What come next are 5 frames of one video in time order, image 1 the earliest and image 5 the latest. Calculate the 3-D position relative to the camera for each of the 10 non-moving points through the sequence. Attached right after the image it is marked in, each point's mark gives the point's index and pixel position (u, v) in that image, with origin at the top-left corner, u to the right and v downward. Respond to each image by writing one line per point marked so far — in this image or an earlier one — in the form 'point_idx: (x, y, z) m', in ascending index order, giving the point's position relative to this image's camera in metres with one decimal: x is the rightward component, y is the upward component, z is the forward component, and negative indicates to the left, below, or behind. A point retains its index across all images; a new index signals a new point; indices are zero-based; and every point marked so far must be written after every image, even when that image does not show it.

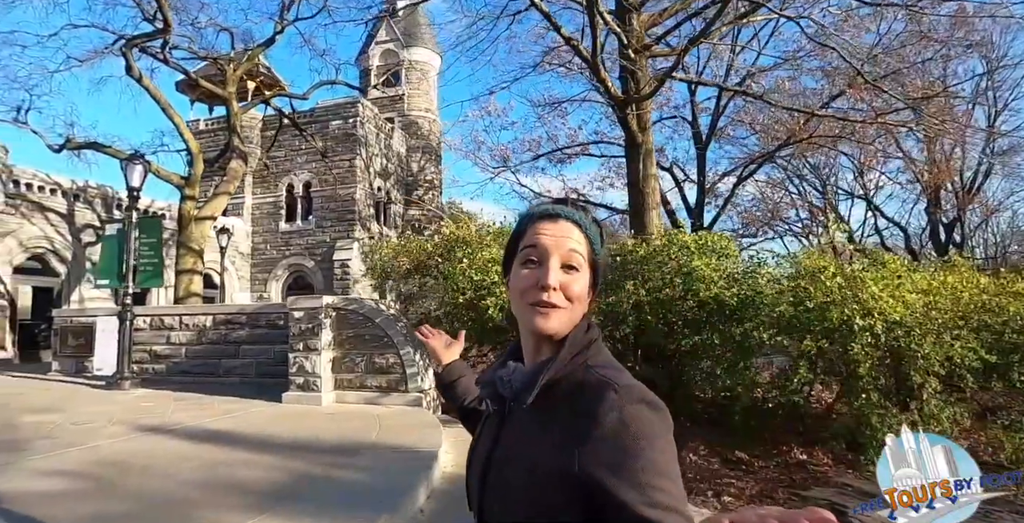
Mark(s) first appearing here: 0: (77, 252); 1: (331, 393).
0: (-11.2, +0.3, +13.9) m
1: (-2.3, -1.7, +7.0) m
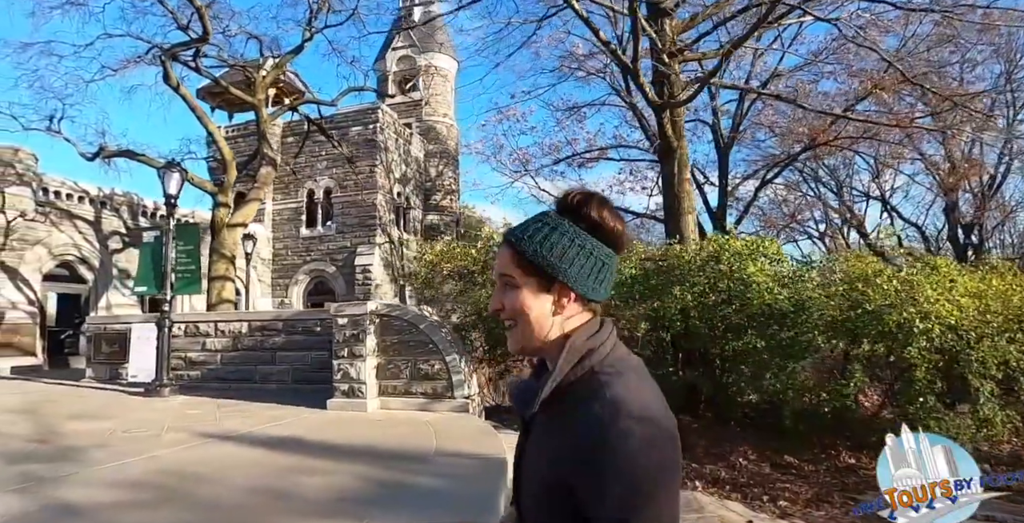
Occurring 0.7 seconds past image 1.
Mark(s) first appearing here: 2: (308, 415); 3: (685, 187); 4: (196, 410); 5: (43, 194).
0: (-10.6, +0.1, +14.0) m
1: (-1.8, -1.8, +7.0) m
2: (-2.5, -1.9, +6.5) m
3: (+3.0, +1.2, +9.2) m
4: (-4.1, -1.9, +7.0) m
5: (-11.2, +1.6, +12.8) m
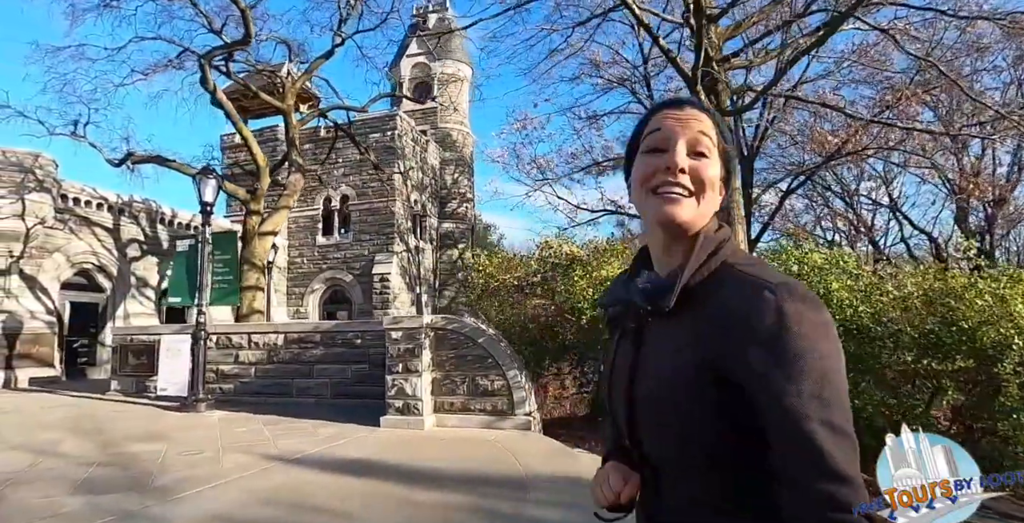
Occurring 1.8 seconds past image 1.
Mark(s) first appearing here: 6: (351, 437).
0: (-9.9, -0.1, +13.7) m
1: (-1.0, -1.9, +6.7) m
2: (-1.7, -2.0, +6.3) m
3: (+3.7, +1.0, +9.0) m
4: (-3.4, -2.1, +6.7) m
5: (-10.5, +1.4, +12.5) m
6: (-1.9, -2.0, +6.2) m
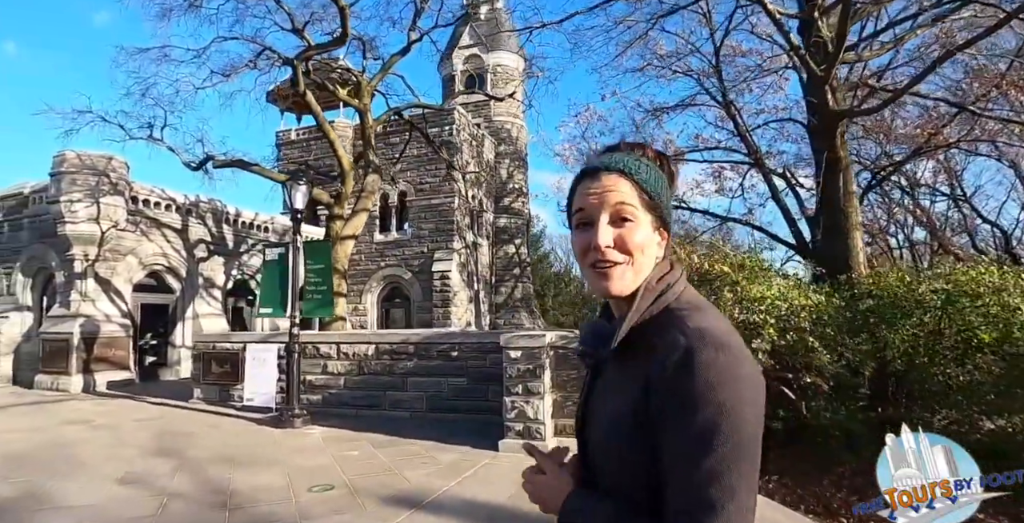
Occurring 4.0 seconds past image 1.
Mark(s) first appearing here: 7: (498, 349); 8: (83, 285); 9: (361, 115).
0: (-8.1, -0.2, +13.6) m
1: (+0.5, -2.1, +6.3) m
2: (-0.2, -2.2, +5.9) m
3: (+5.3, +0.9, +8.4) m
4: (-1.9, -2.3, +6.4) m
5: (-8.8, +1.4, +12.4) m
6: (-0.4, -2.2, +5.8) m
7: (-0.2, -1.3, +7.9) m
8: (-9.3, -0.5, +11.6) m
9: (-3.1, +3.0, +10.9) m
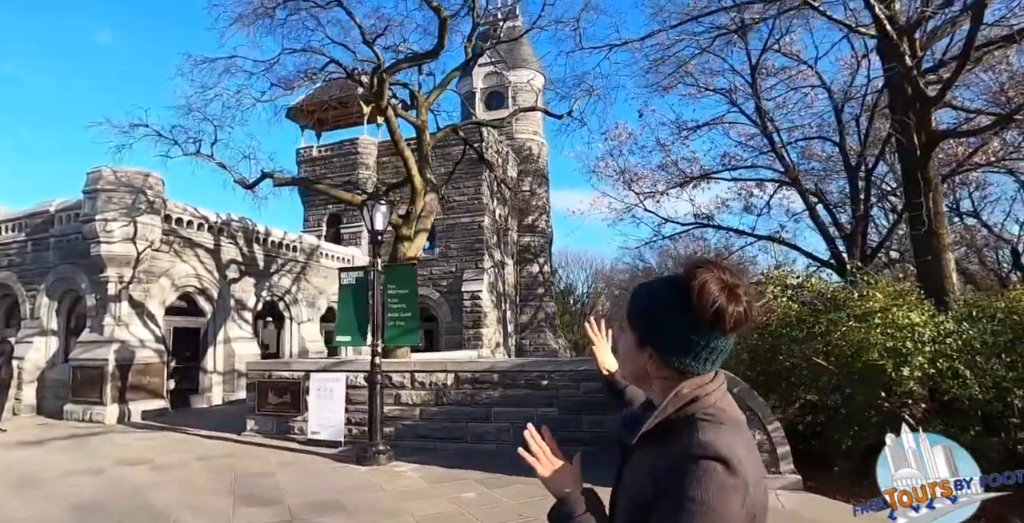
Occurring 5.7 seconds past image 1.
0: (-7.0, -0.7, +13.0) m
1: (+1.9, -2.4, +5.9) m
2: (+1.2, -2.5, +5.5) m
3: (+6.6, +0.6, +8.2) m
4: (-0.5, -2.6, +6.0) m
5: (-7.6, +0.9, +11.8) m
6: (+1.0, -2.5, +5.4) m
7: (+1.1, -1.6, +7.5) m
8: (-8.0, -1.0, +11.0) m
9: (-1.8, +2.5, +10.5) m
